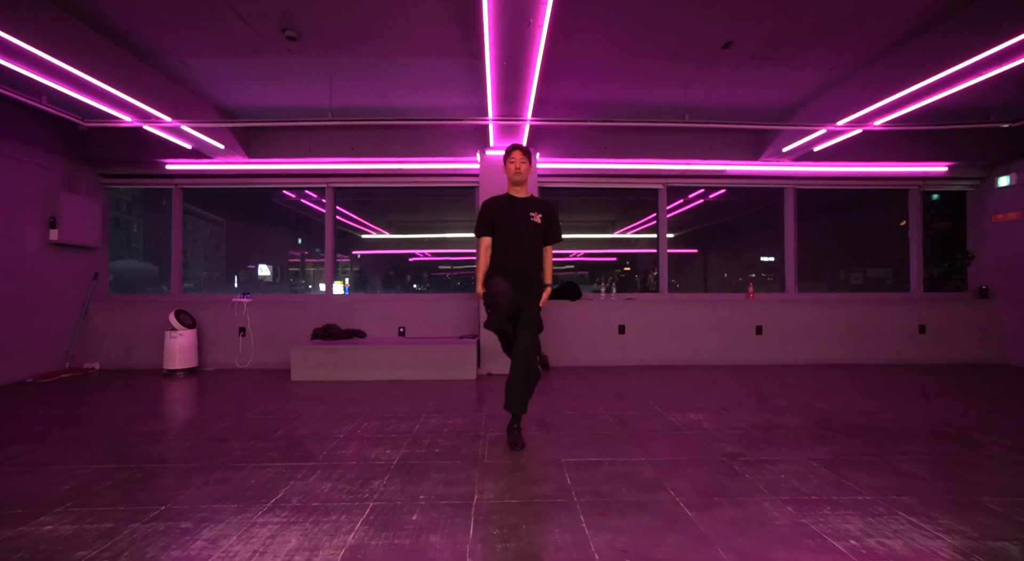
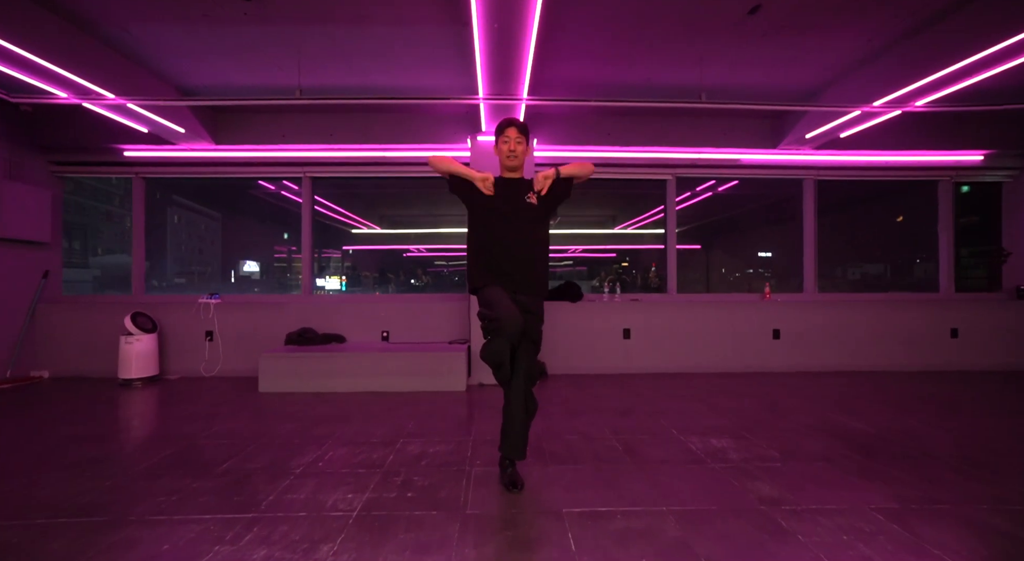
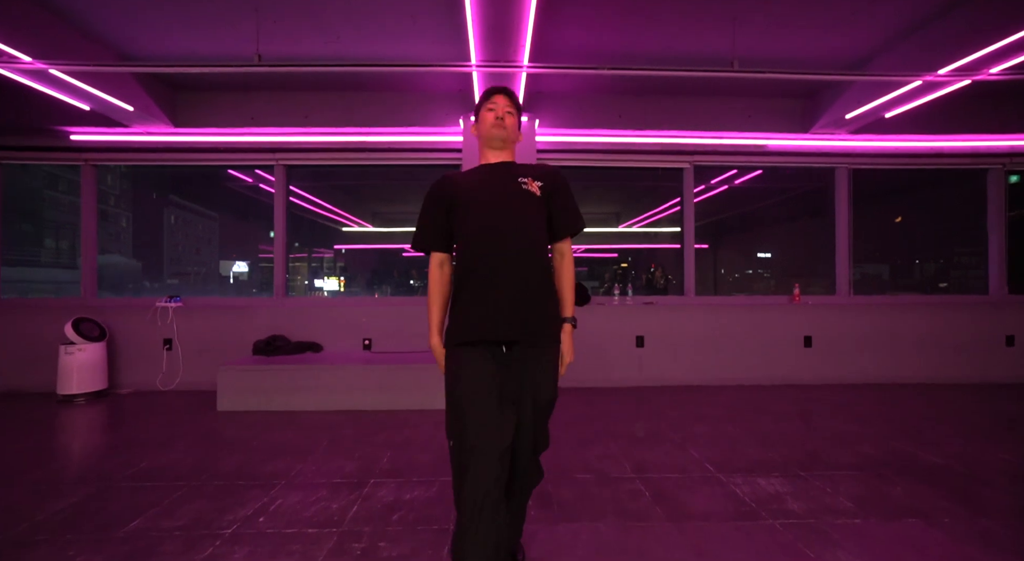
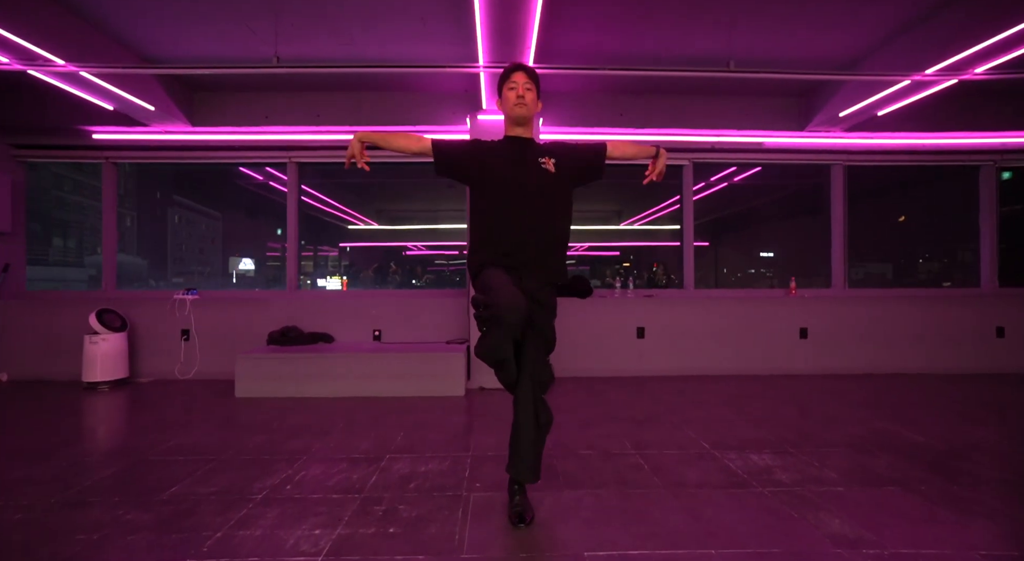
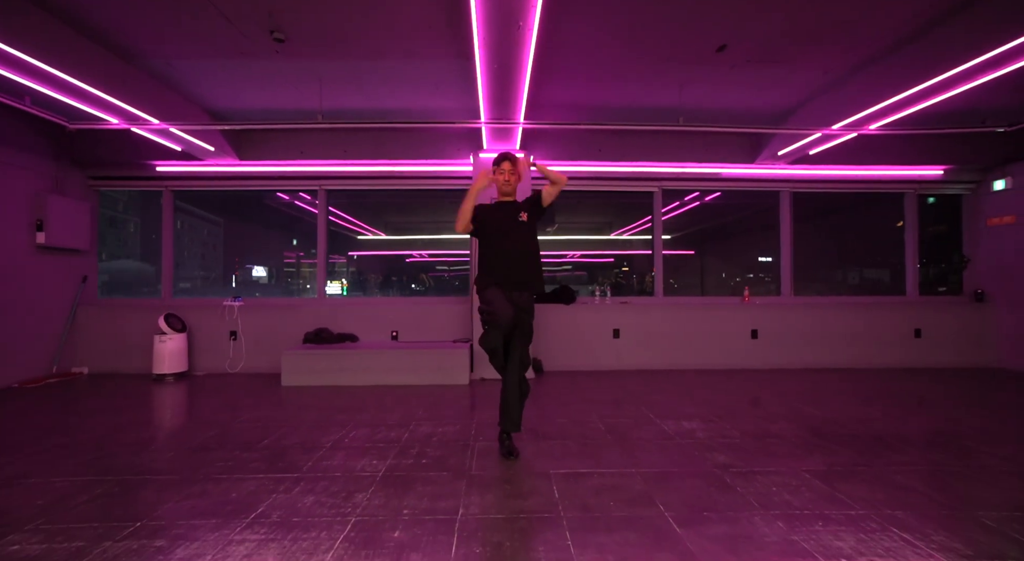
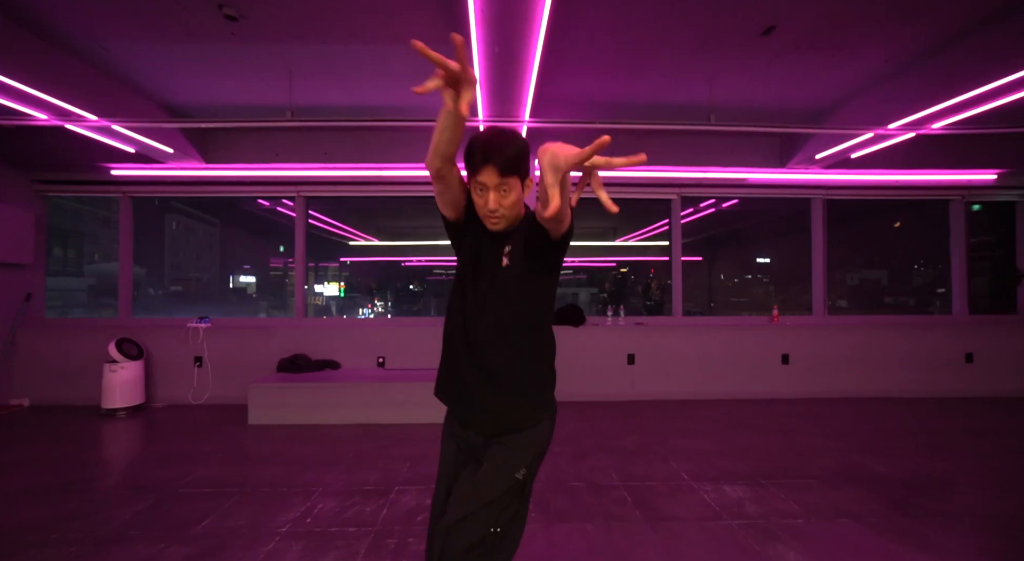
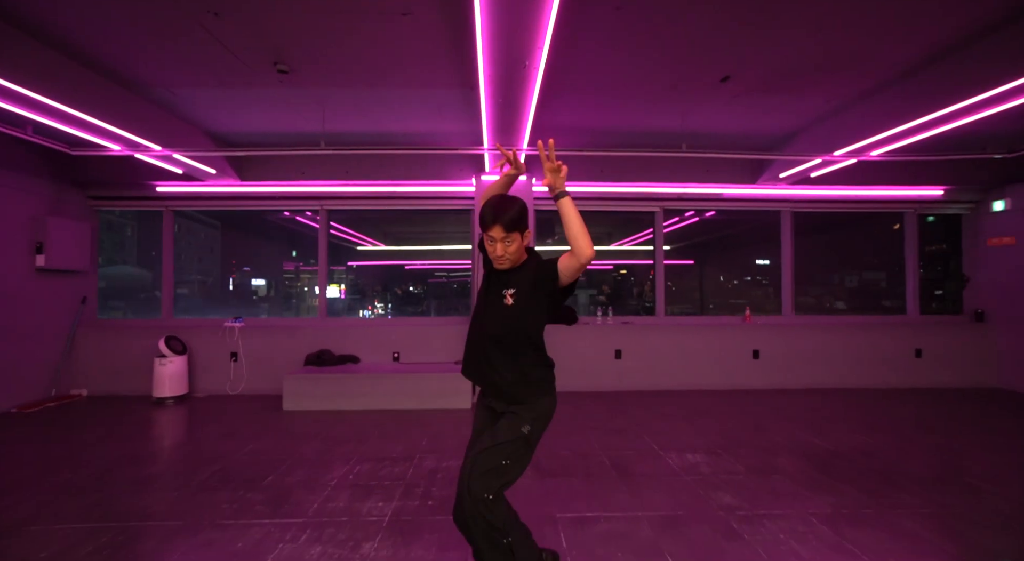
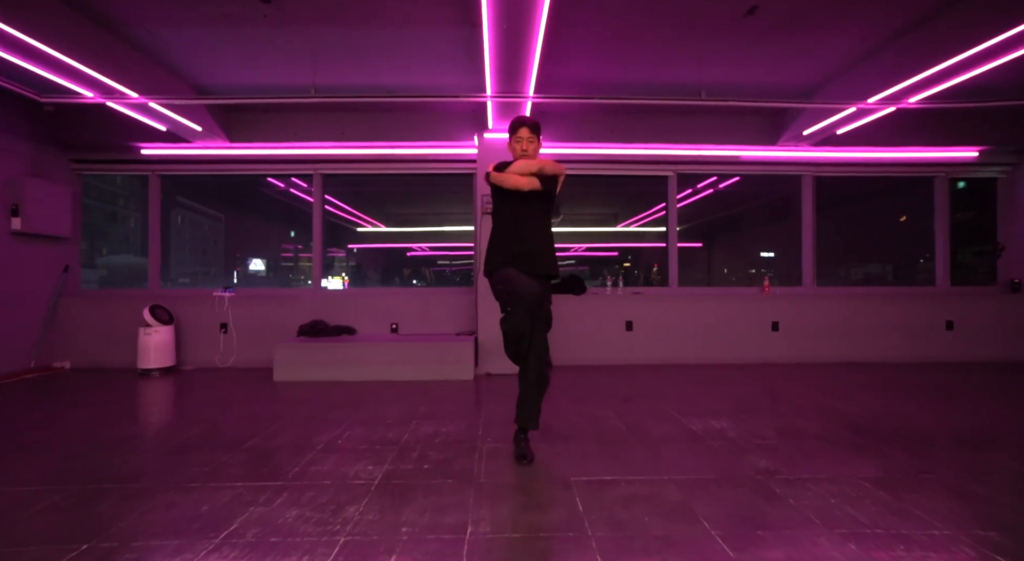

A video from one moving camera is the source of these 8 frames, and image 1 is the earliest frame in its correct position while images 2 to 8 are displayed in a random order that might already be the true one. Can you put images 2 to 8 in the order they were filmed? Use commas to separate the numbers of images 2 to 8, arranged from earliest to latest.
8, 4, 5, 2, 3, 6, 7
